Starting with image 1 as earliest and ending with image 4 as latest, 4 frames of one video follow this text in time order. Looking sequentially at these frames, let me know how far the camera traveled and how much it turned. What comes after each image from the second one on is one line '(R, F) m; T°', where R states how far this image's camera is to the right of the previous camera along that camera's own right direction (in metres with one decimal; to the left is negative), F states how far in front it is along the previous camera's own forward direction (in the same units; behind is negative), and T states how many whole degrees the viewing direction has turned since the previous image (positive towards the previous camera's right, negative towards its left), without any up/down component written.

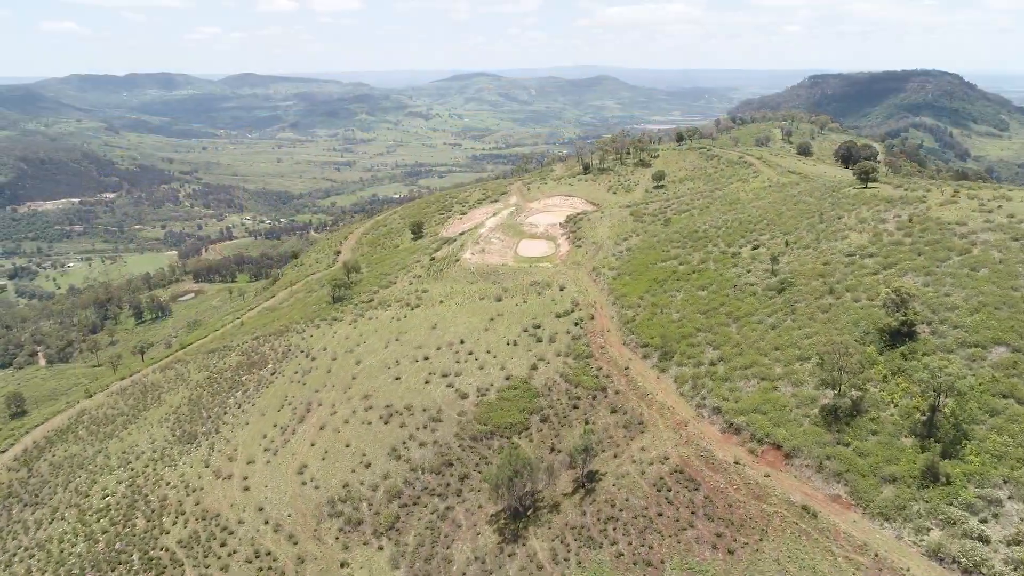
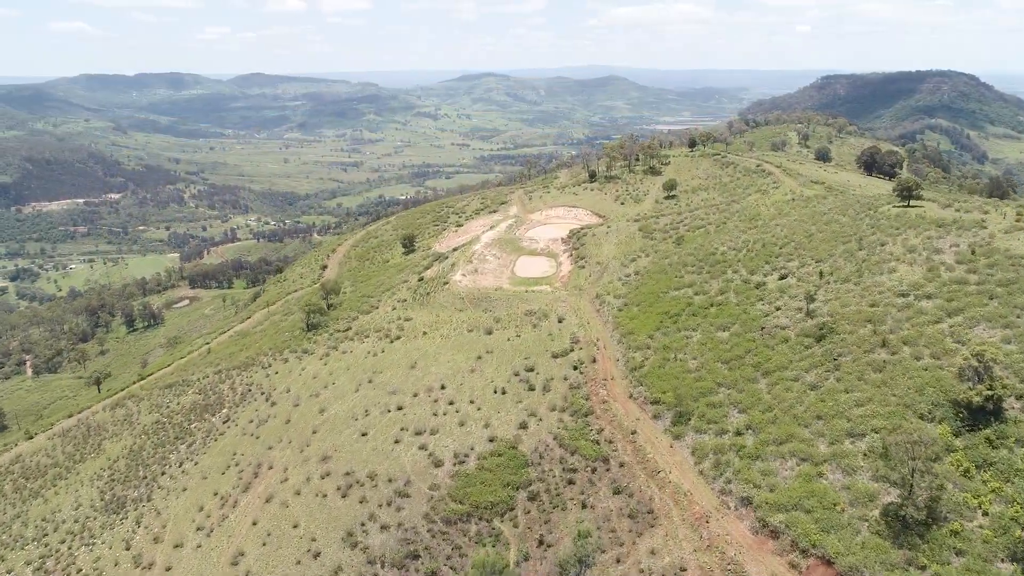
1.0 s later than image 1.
(+1.3, +7.8) m; -1°
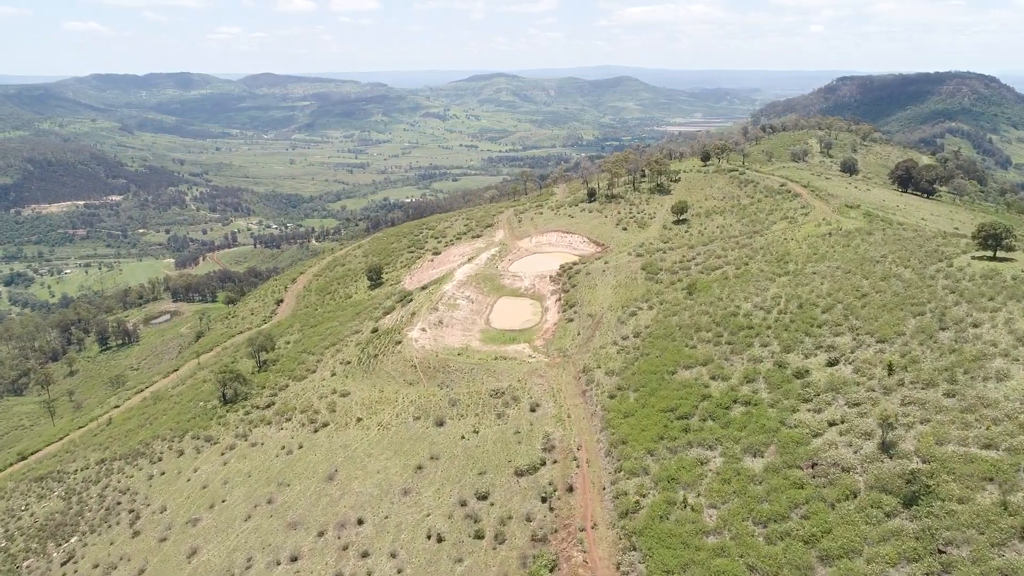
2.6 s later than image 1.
(+3.1, +13.9) m; -1°
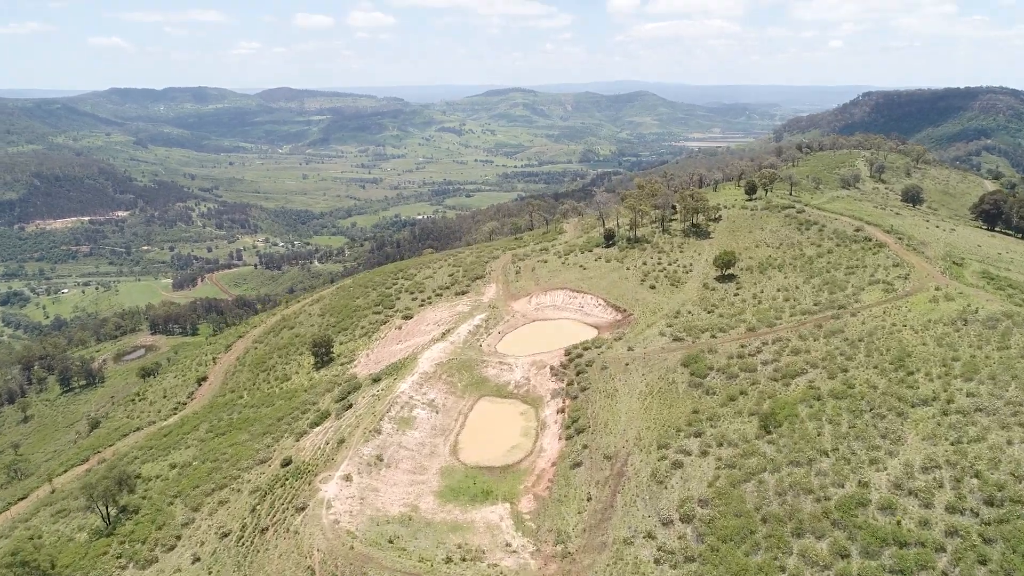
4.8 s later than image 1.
(+2.1, +20.9) m; -1°
